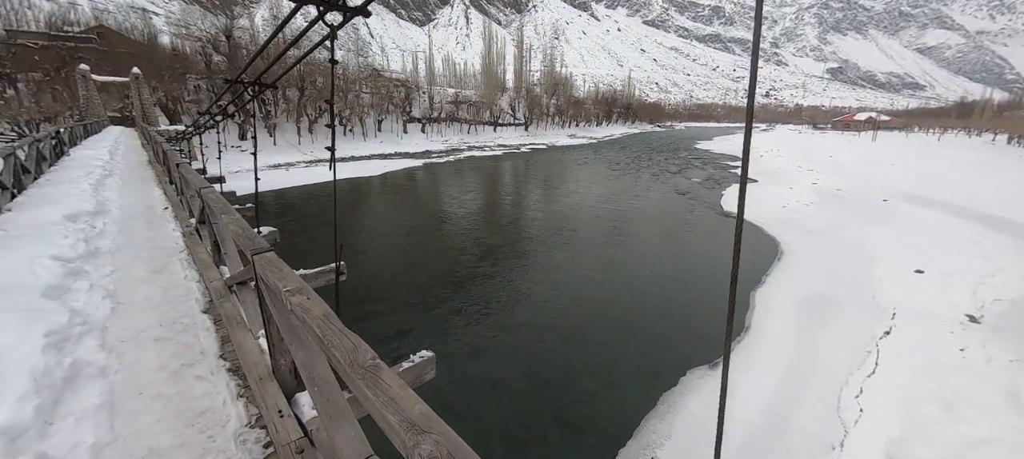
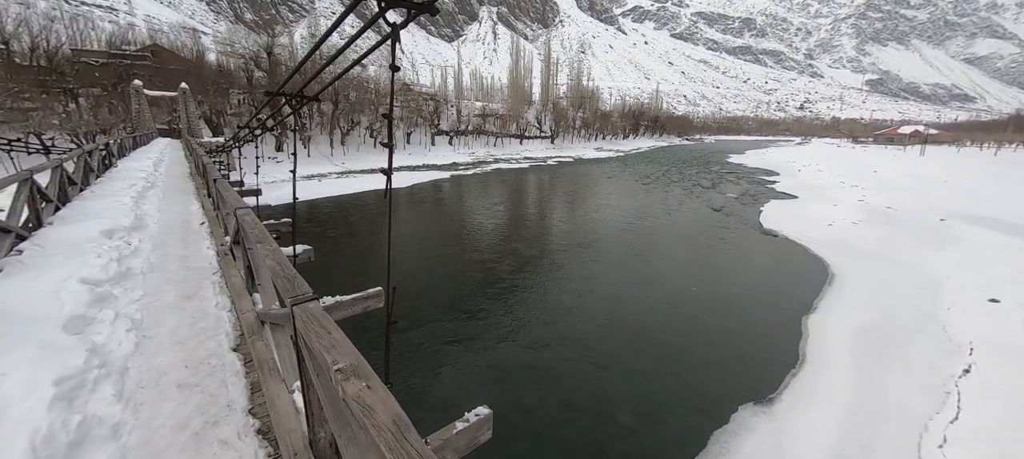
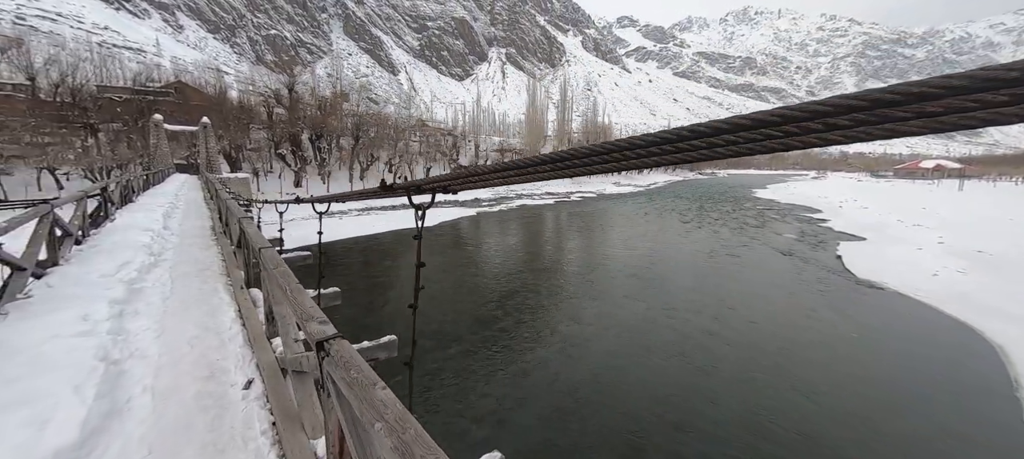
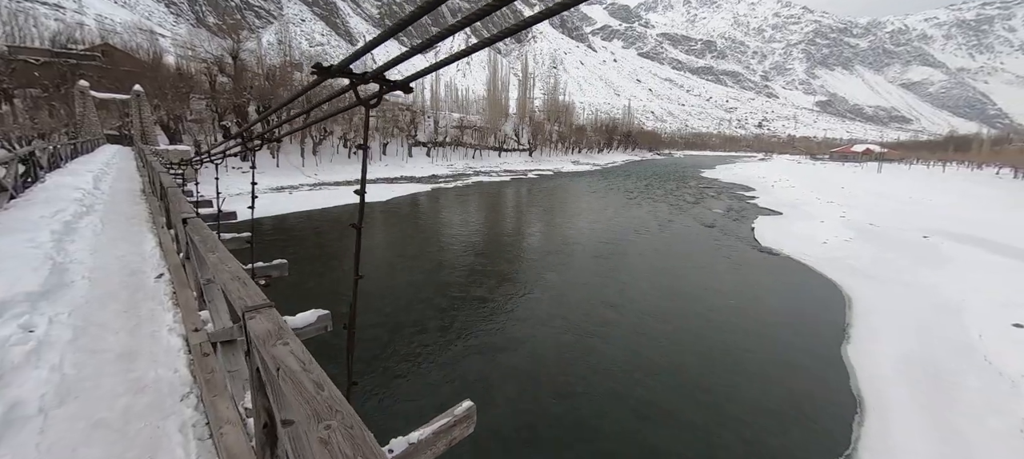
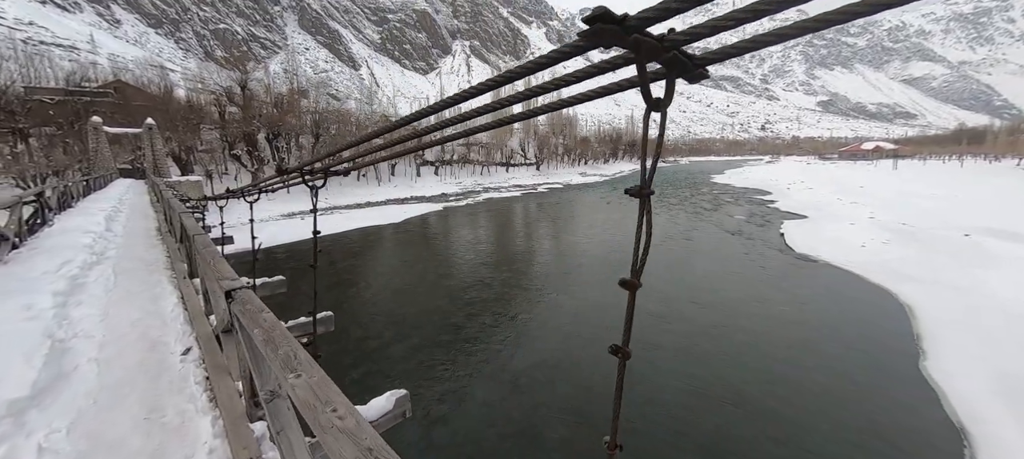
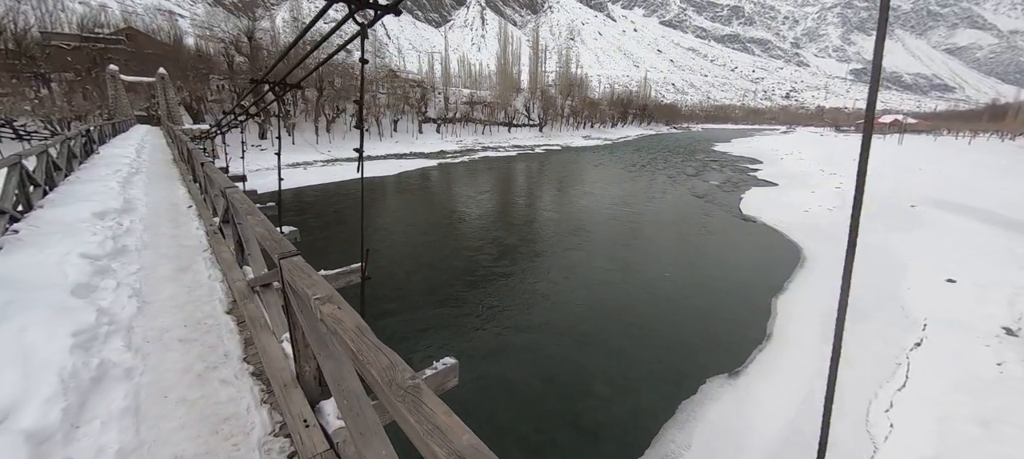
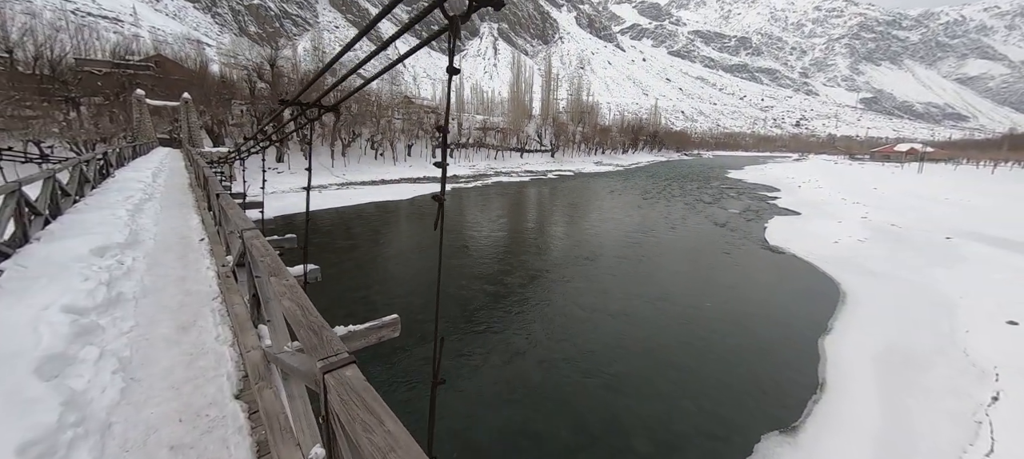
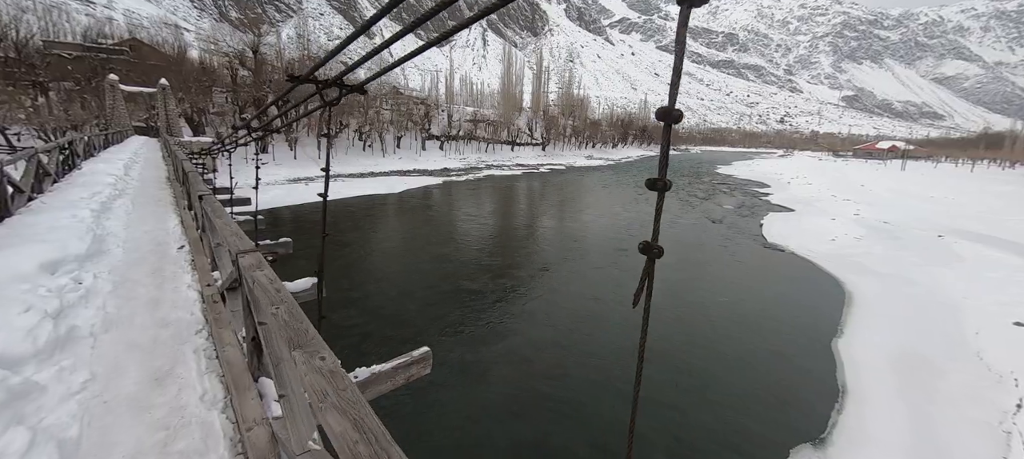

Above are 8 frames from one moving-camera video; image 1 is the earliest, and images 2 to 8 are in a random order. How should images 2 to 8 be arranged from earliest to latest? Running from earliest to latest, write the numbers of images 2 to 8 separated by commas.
6, 2, 7, 8, 4, 5, 3
